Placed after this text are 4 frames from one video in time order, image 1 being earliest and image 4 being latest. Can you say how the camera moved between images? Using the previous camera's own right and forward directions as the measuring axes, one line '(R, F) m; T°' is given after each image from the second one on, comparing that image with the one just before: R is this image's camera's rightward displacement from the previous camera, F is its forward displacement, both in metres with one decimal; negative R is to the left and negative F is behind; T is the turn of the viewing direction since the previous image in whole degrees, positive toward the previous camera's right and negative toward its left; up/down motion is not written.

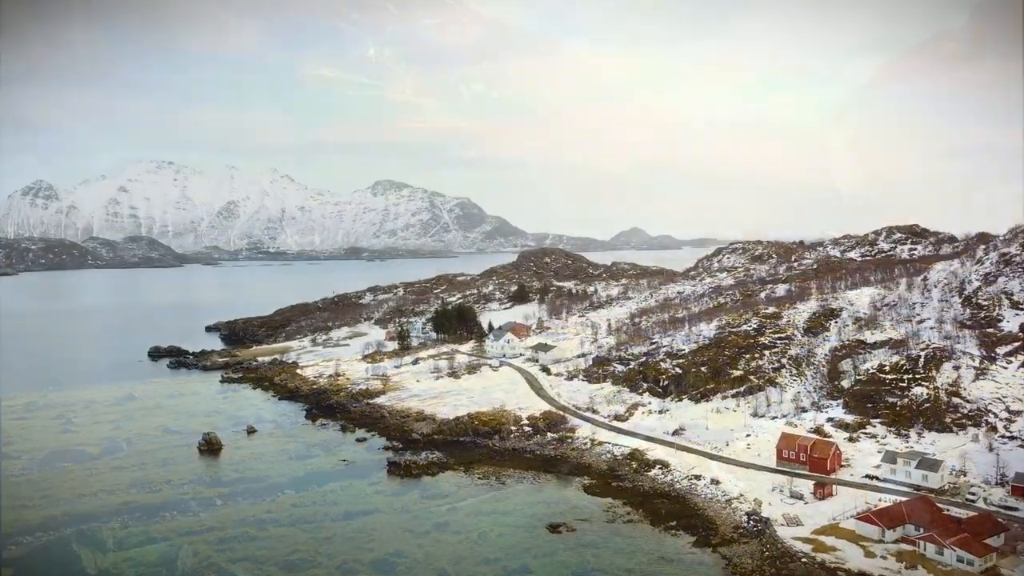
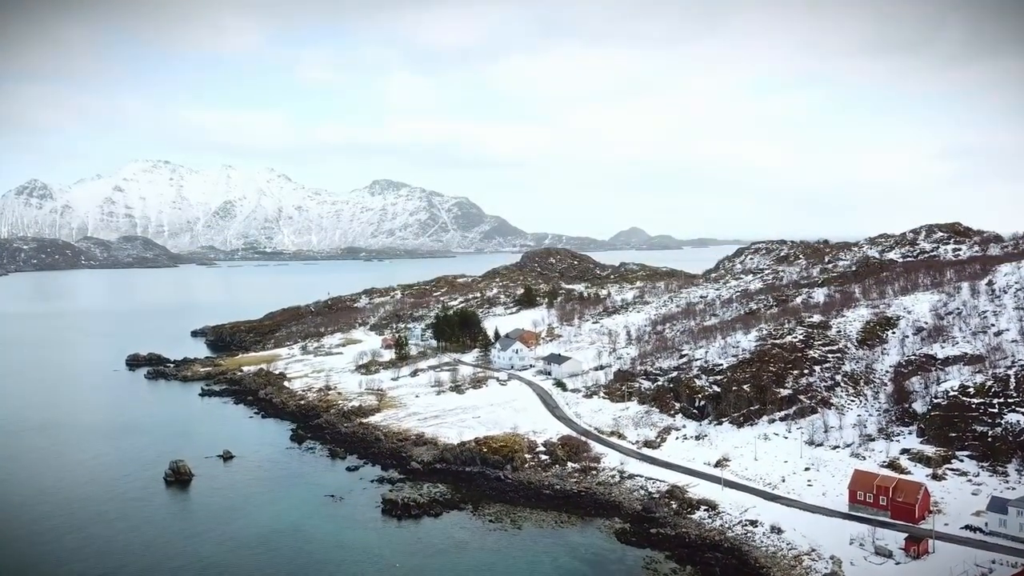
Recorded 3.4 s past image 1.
(-1.0, +6.2) m; 0°
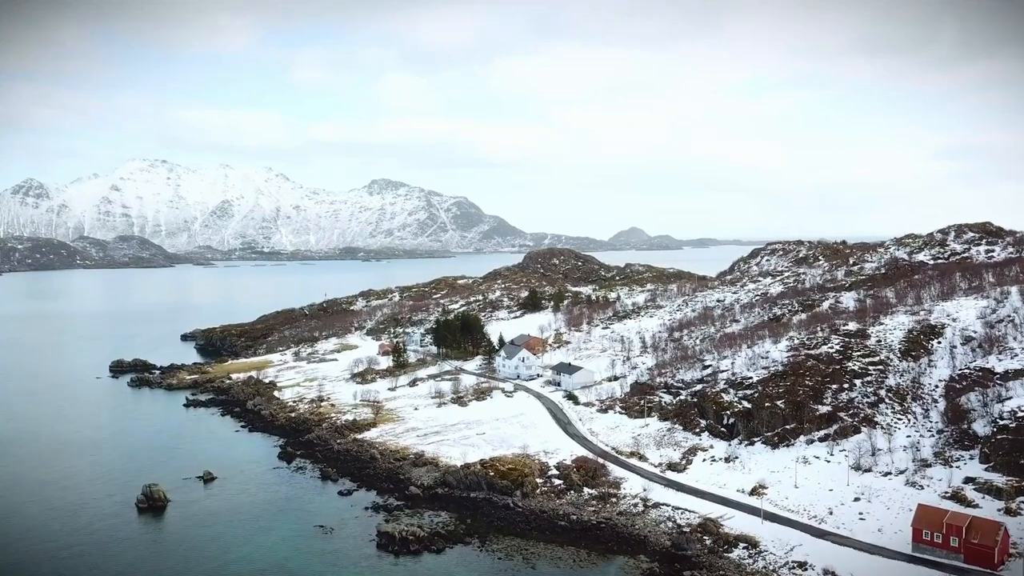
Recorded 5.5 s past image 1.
(-0.6, +4.0) m; 0°
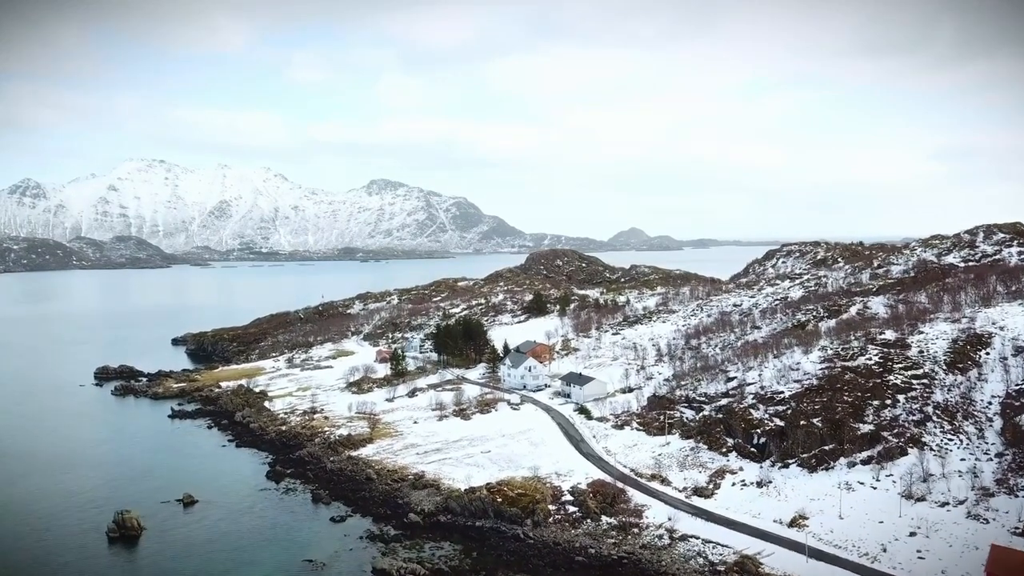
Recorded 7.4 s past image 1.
(-0.6, +3.5) m; 0°
